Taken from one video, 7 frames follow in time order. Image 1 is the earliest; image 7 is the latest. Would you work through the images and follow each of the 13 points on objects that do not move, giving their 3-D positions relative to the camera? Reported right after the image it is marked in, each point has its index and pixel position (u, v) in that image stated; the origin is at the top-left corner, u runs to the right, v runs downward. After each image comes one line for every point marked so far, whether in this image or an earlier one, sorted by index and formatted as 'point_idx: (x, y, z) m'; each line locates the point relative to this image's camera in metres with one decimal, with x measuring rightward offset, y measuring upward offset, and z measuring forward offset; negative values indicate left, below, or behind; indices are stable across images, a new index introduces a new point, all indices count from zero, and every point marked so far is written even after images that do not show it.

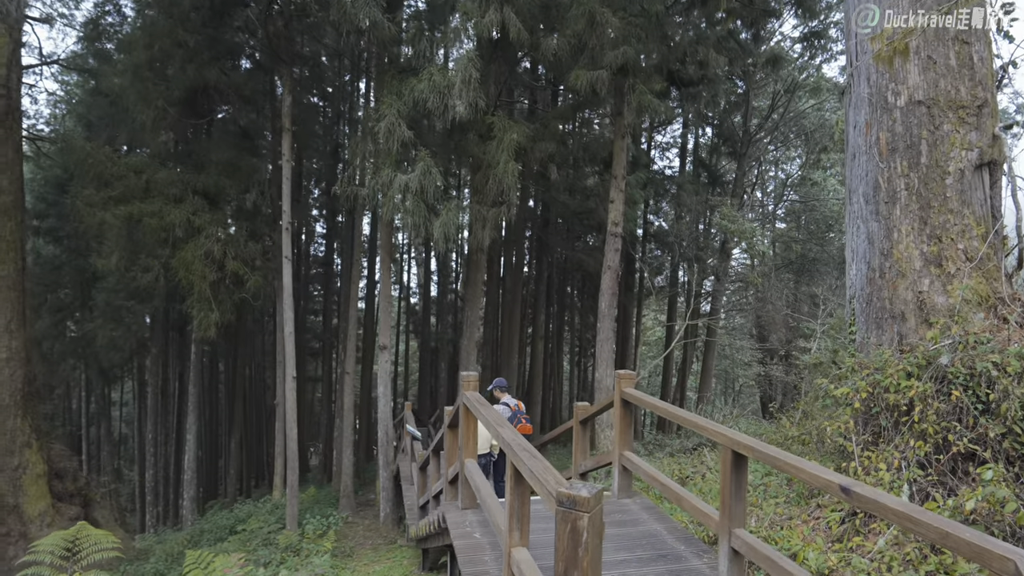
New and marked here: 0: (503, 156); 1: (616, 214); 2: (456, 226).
0: (-0.1, +1.8, +7.7) m
1: (+1.6, +1.1, +8.5) m
2: (-0.8, +0.8, +7.5) m
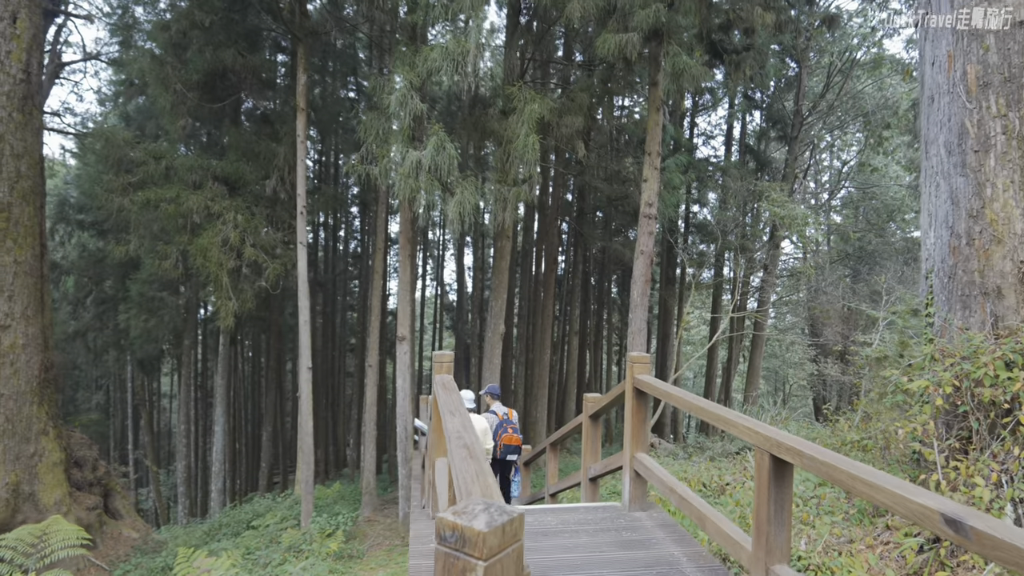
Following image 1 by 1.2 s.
0: (+0.1, +2.0, +7.1) m
1: (+1.9, +1.3, +7.8) m
2: (-0.5, +1.0, +6.9) m
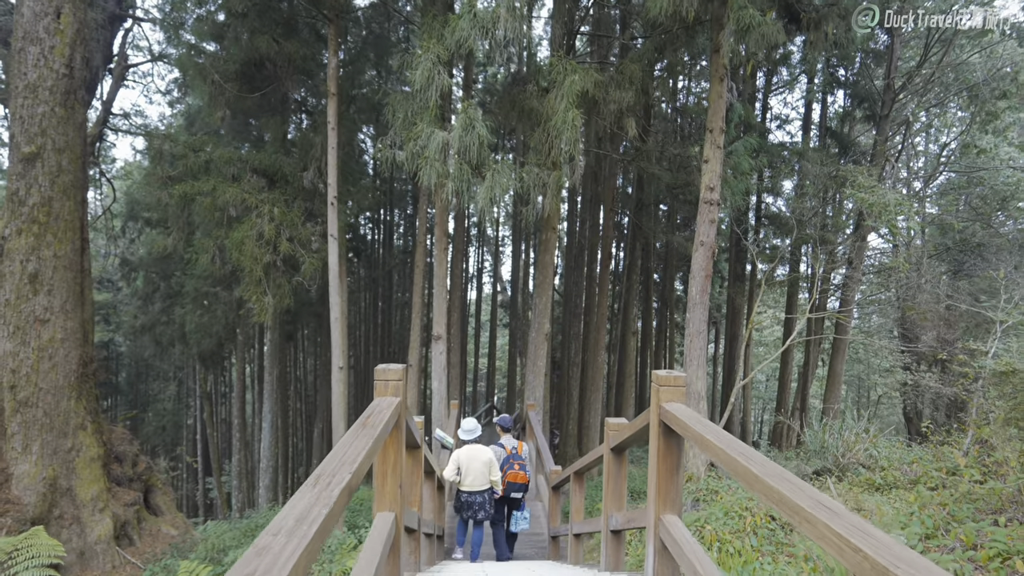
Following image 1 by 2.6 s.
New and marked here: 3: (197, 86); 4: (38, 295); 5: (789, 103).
0: (+0.6, +2.1, +6.3) m
1: (+2.4, +1.4, +6.9) m
2: (-0.1, +1.1, +6.2) m
3: (-4.8, +3.1, +8.8) m
4: (-5.1, -0.1, +6.1) m
5: (+7.1, +4.8, +14.7) m
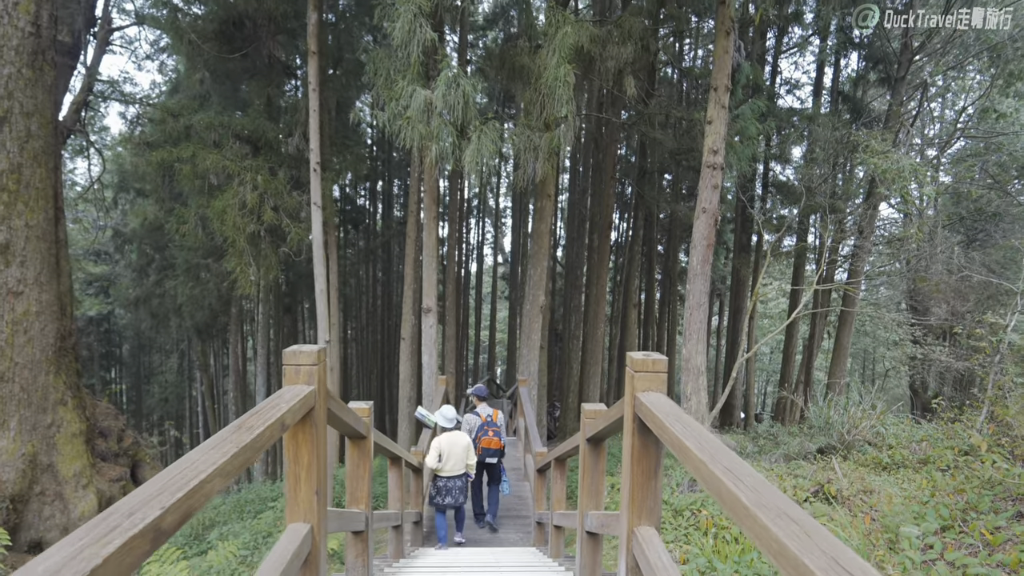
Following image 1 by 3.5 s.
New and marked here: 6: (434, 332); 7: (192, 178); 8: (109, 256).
0: (+0.5, +2.4, +5.9) m
1: (+2.3, +1.7, +6.4) m
2: (-0.2, +1.4, +5.8) m
3: (-4.9, +3.5, +8.3) m
4: (-5.2, +0.2, +5.8) m
5: (+7.1, +5.5, +14.0) m
6: (-1.1, -0.6, +8.0) m
7: (-4.6, +1.6, +8.2) m
8: (-12.6, +1.0, +17.8) m
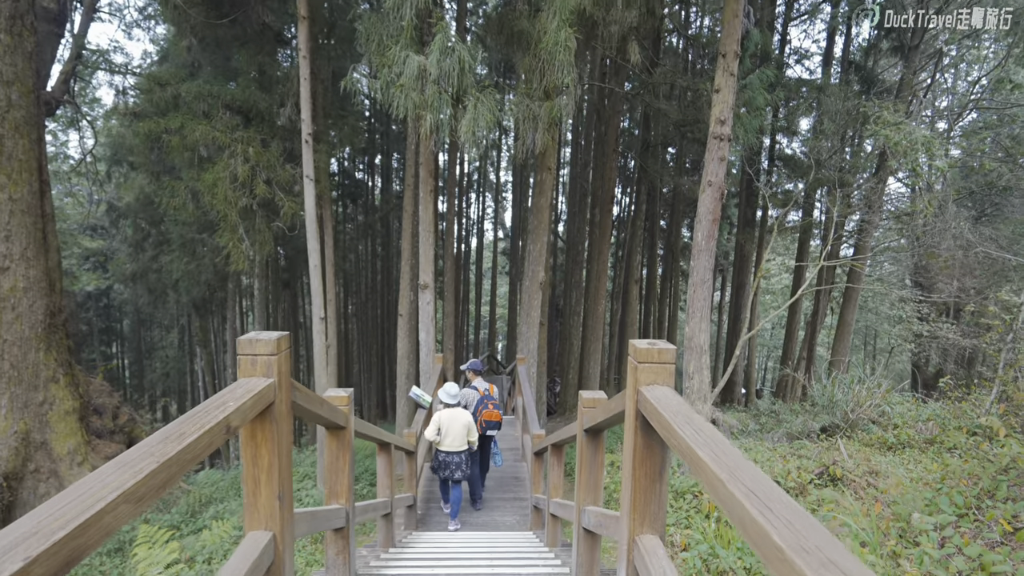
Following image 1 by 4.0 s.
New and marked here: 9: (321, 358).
0: (+0.4, +2.6, +5.6) m
1: (+2.3, +2.0, +6.2) m
2: (-0.2, +1.6, +5.6) m
3: (-4.9, +3.9, +8.0) m
4: (-5.2, +0.5, +5.6) m
5: (+7.1, +6.1, +13.6) m
6: (-1.1, -0.3, +7.8) m
7: (-4.6, +1.9, +8.0) m
8: (-12.6, +1.8, +17.6) m
9: (-2.7, -1.0, +8.0) m
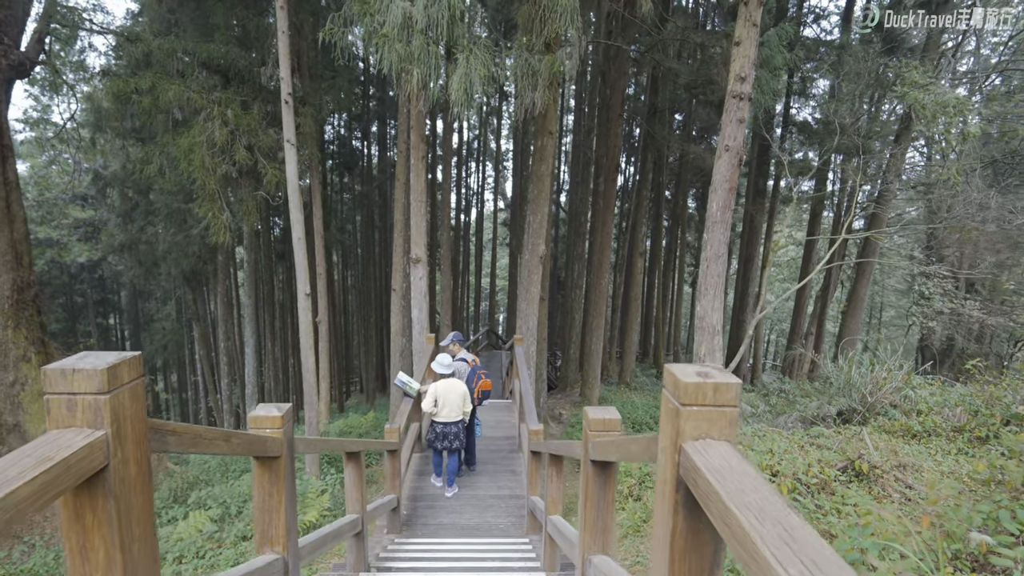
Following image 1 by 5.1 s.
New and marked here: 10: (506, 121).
0: (+0.4, +2.8, +5.0) m
1: (+2.3, +2.2, +5.6) m
2: (-0.3, +1.8, +5.0) m
3: (-5.0, +4.2, +7.3) m
4: (-5.2, +0.7, +5.2) m
5: (+7.1, +6.7, +12.8) m
6: (-1.1, +0.1, +7.4) m
7: (-4.6, +2.3, +7.4) m
8: (-12.6, +2.6, +17.1) m
9: (-2.7, -0.6, +7.6) m
10: (-0.2, +5.4, +18.4) m
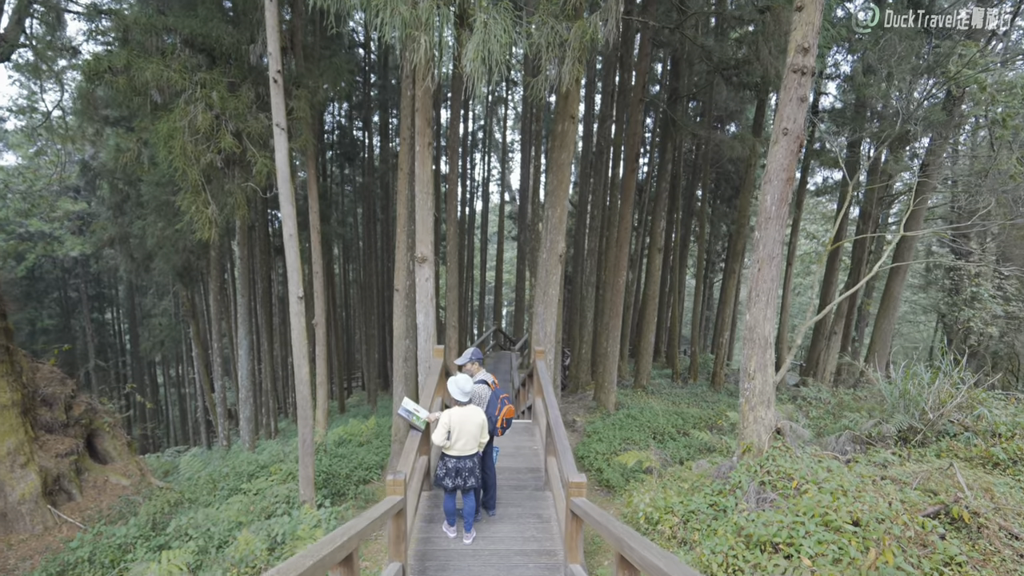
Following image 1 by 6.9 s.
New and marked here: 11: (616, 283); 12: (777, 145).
0: (+0.6, +2.8, +4.2) m
1: (+2.4, +2.2, +4.8) m
2: (-0.1, +1.8, +4.3) m
3: (-4.8, +4.2, +6.5) m
4: (-5.0, +0.6, +4.4) m
5: (+7.3, +6.7, +11.9) m
6: (-0.9, 0.0, +6.6) m
7: (-4.5, +2.3, +6.7) m
8: (-12.3, +2.7, +16.3) m
9: (-2.5, -0.6, +6.9) m
10: (0.0, +5.5, +17.6) m
11: (+2.0, +0.1, +11.1) m
12: (+2.3, +1.3, +5.0) m
